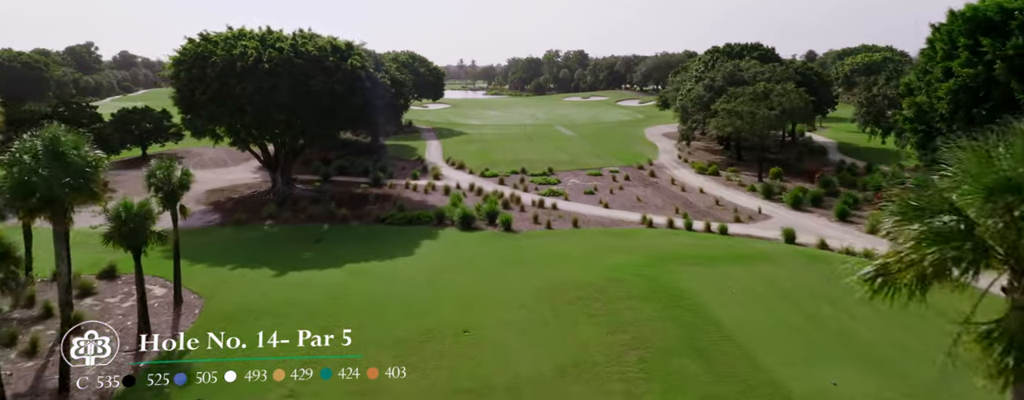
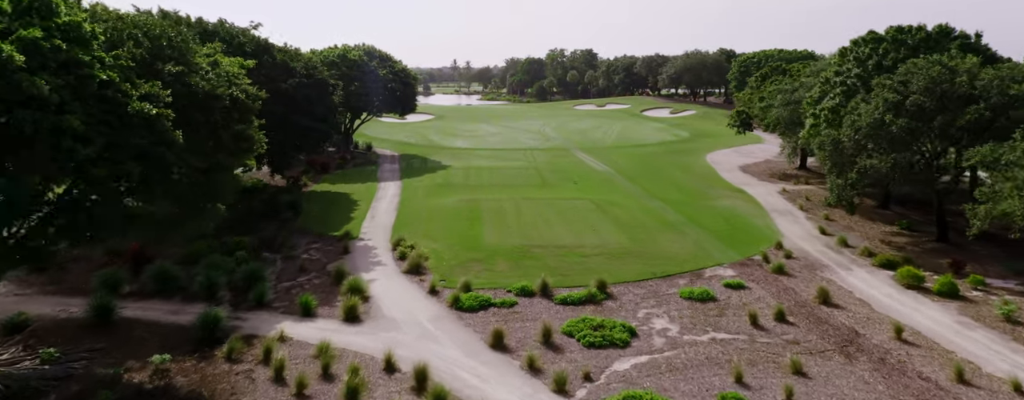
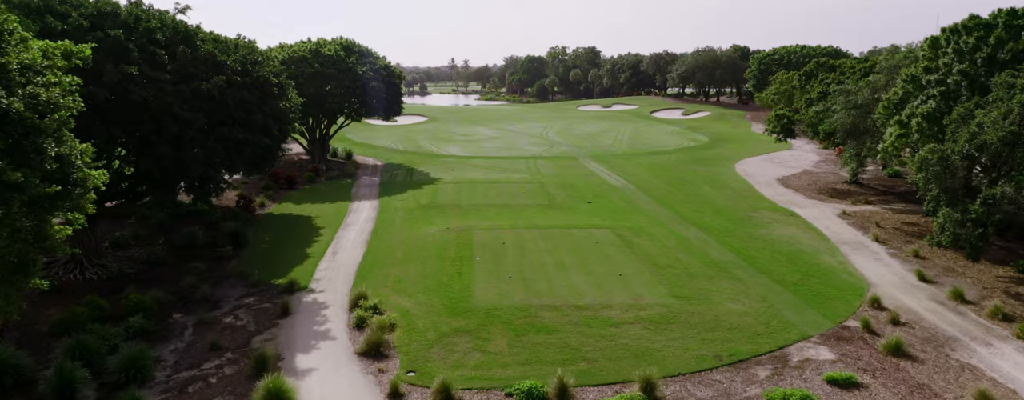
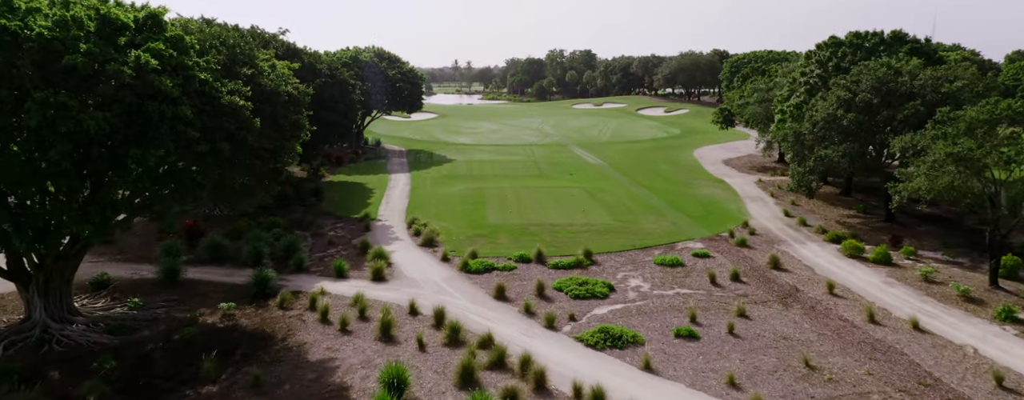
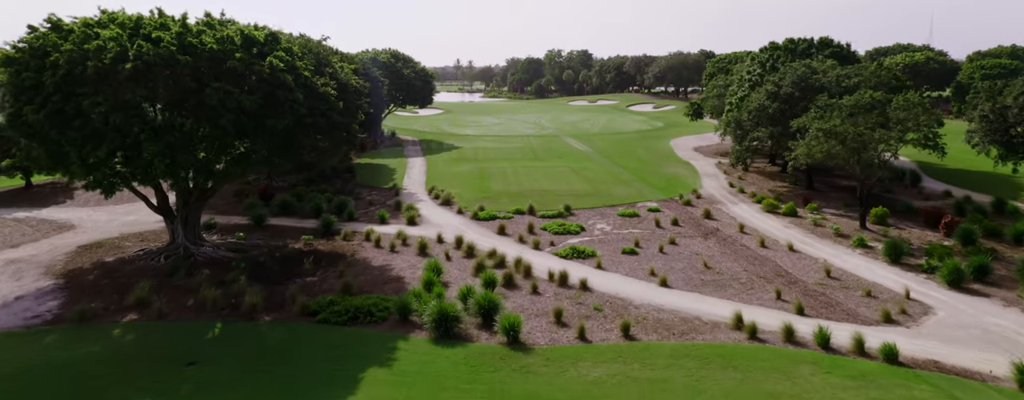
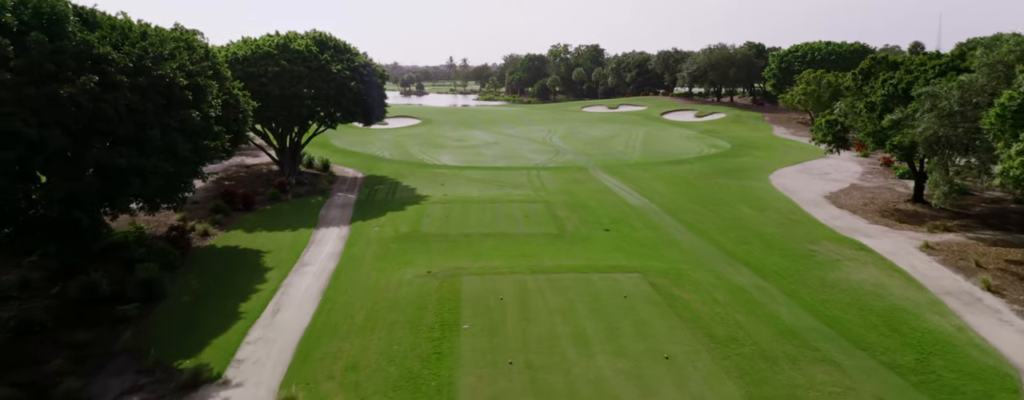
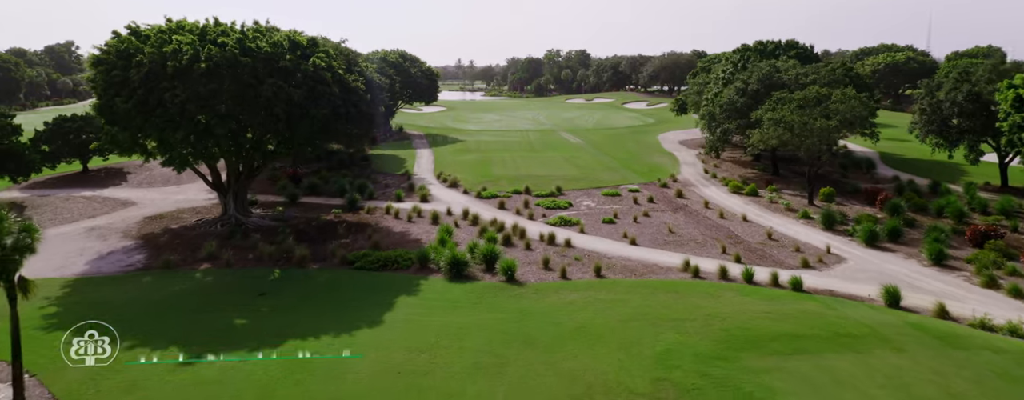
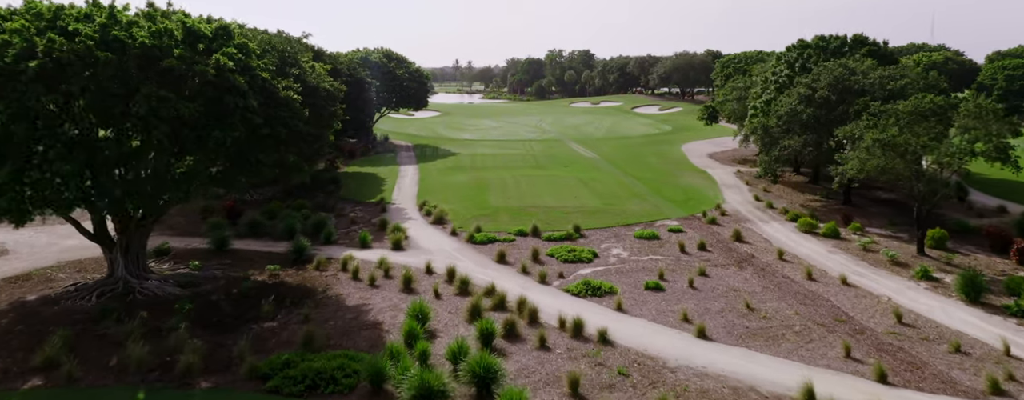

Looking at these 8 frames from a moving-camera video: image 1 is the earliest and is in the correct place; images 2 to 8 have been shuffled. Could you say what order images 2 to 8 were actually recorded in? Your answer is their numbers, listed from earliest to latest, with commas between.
7, 5, 8, 4, 2, 3, 6
